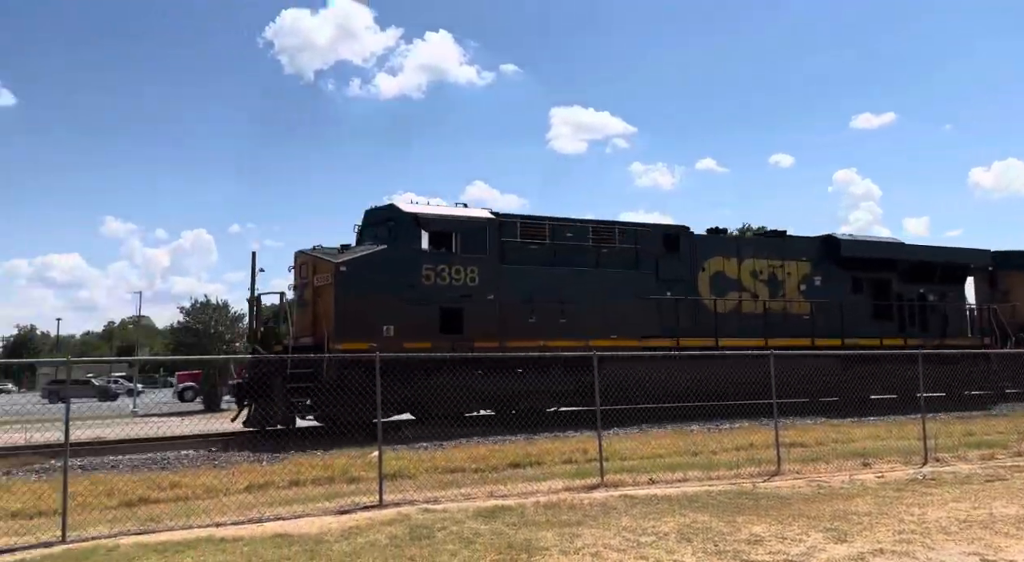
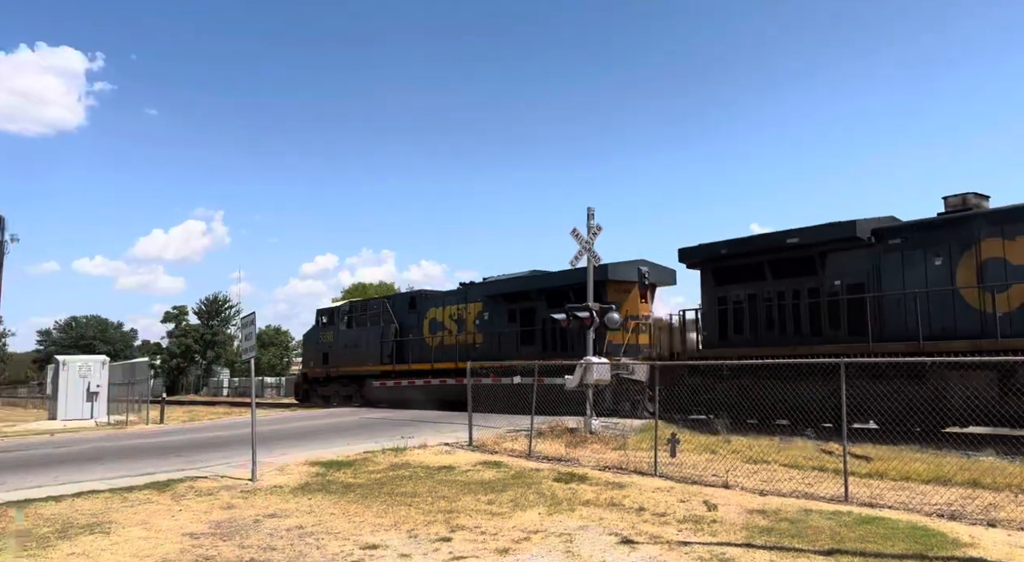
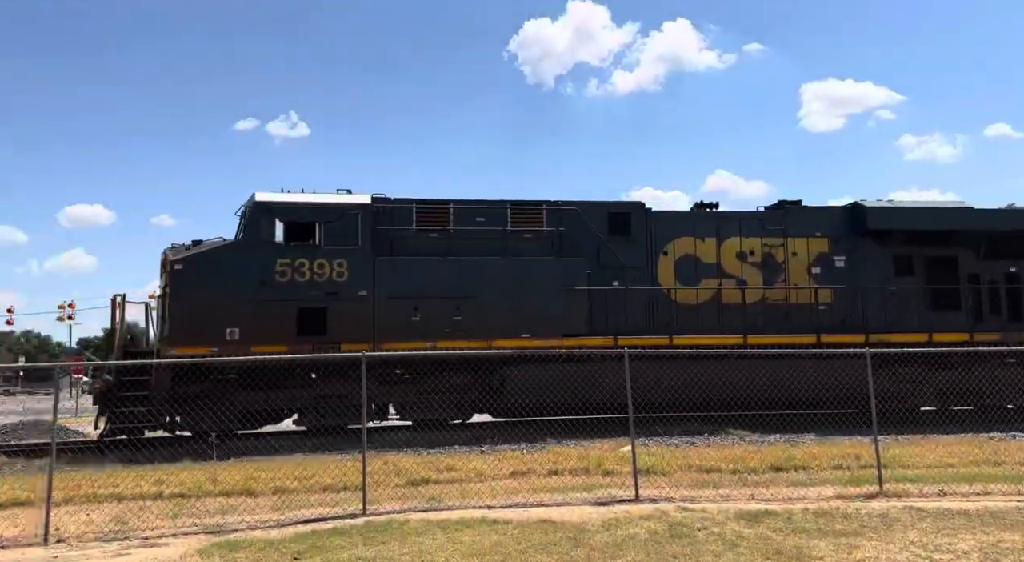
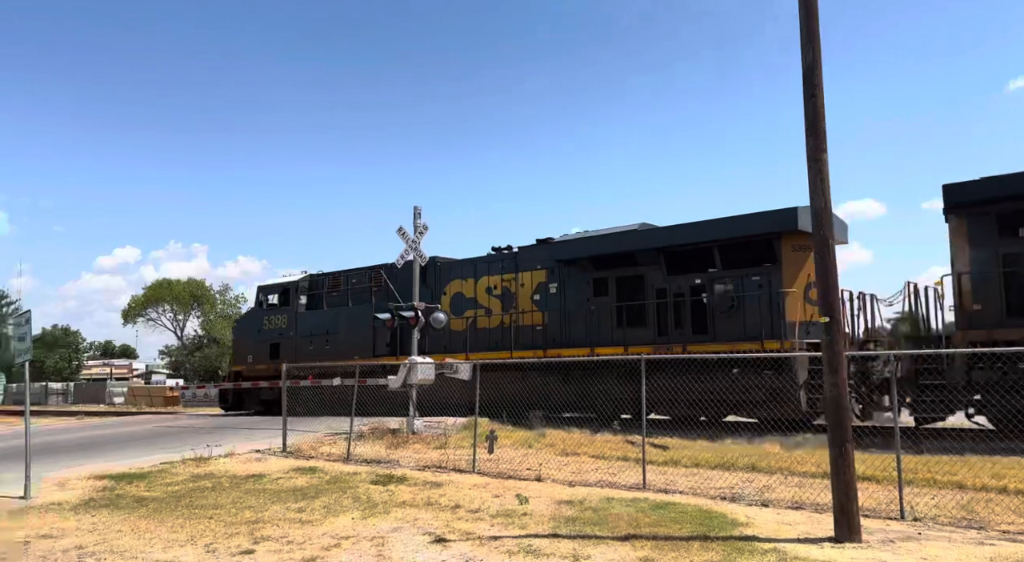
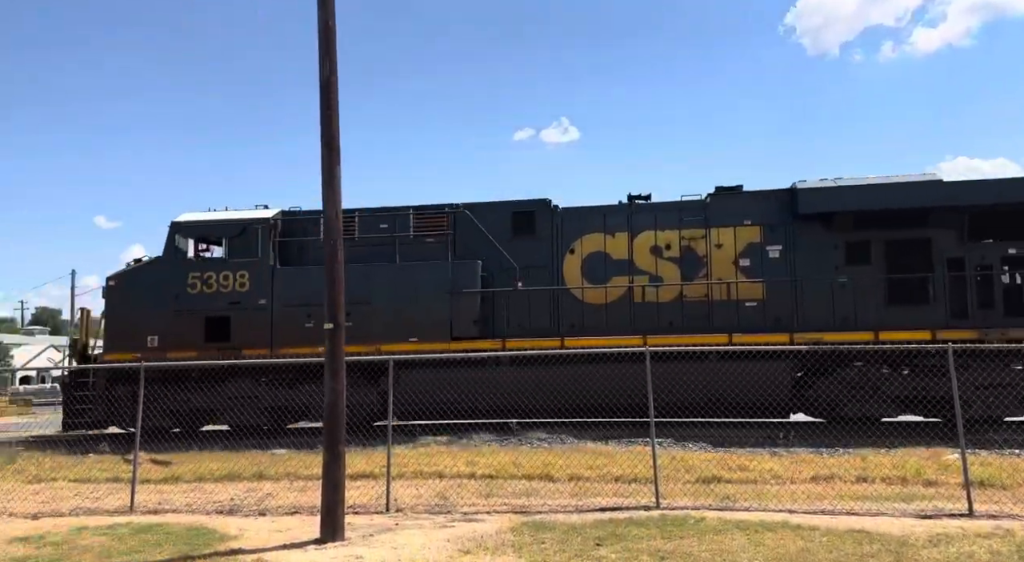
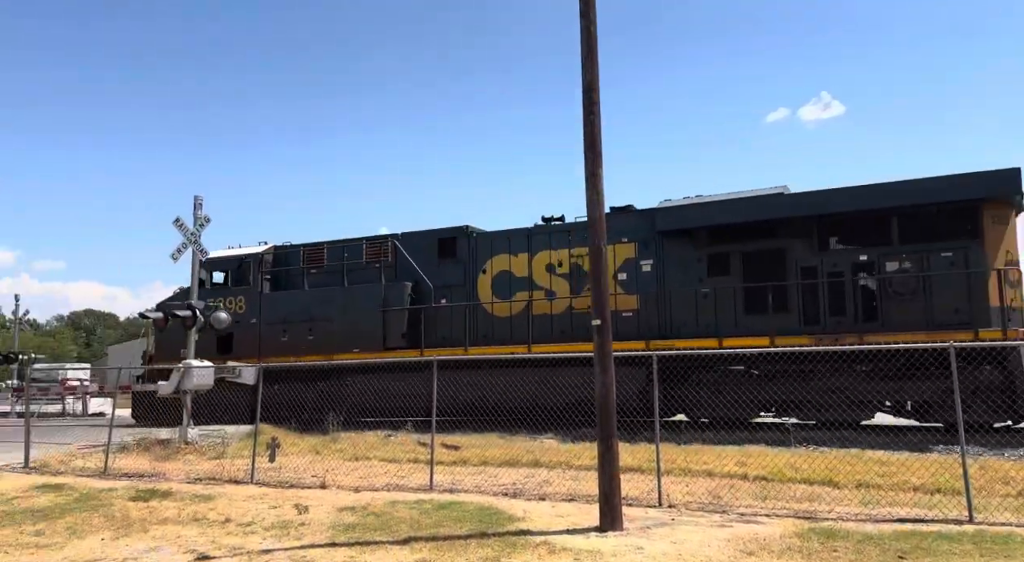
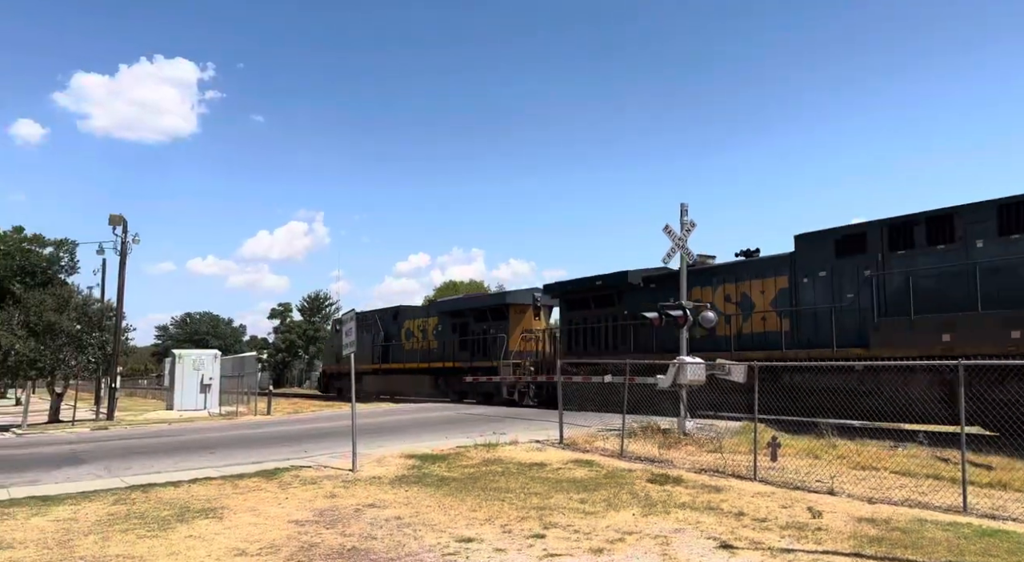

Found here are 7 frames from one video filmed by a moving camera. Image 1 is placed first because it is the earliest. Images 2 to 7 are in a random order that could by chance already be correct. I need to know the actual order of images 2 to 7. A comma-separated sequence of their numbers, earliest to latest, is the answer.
3, 5, 6, 4, 2, 7
